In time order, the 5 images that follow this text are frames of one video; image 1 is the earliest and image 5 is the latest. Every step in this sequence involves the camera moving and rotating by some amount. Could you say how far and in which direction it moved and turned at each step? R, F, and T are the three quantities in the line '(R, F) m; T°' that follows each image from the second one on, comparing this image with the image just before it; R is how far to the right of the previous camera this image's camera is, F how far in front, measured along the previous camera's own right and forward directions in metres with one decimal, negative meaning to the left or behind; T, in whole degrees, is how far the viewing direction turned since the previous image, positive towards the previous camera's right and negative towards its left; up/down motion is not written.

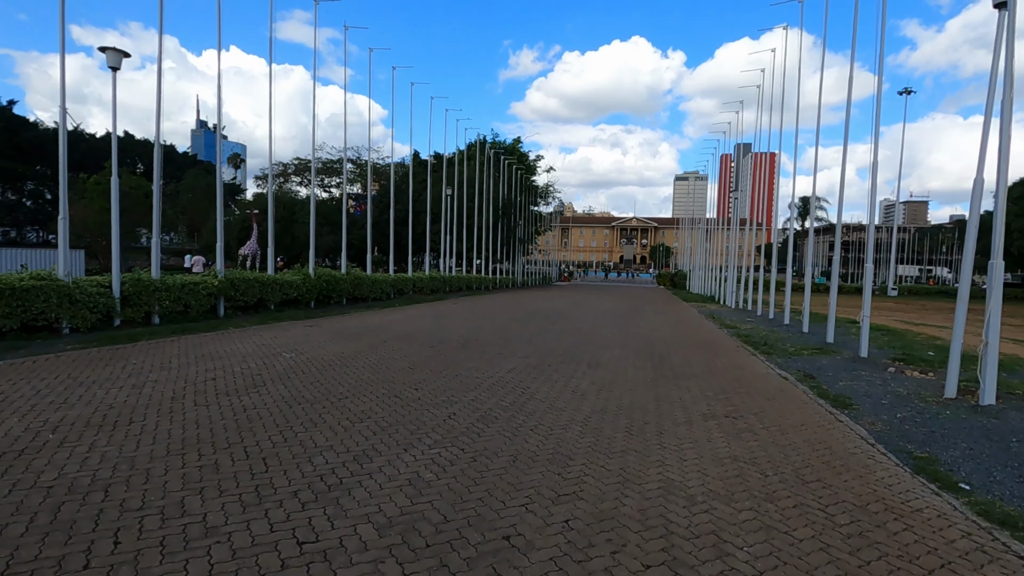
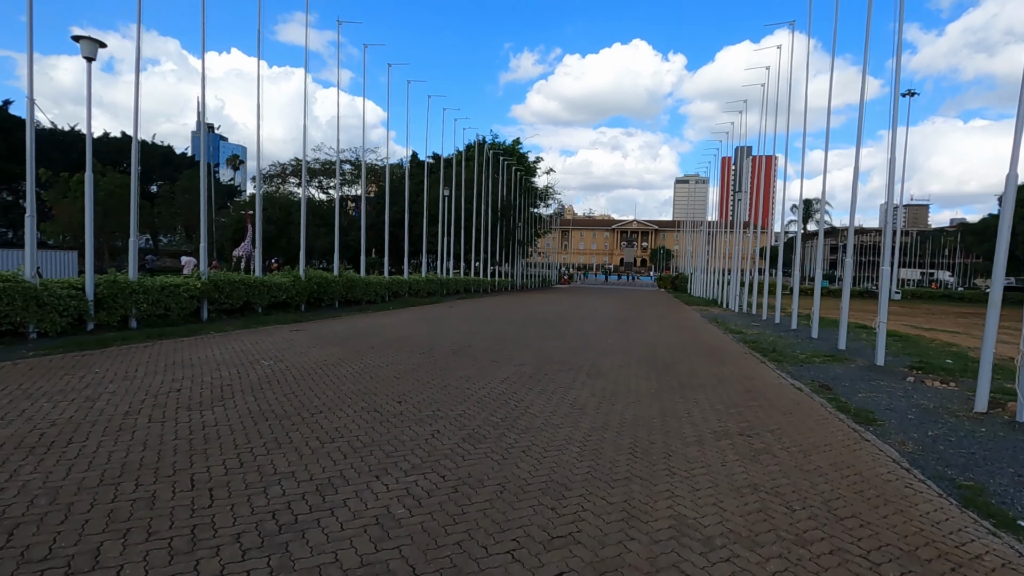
(+0.1, +0.7) m; 0°
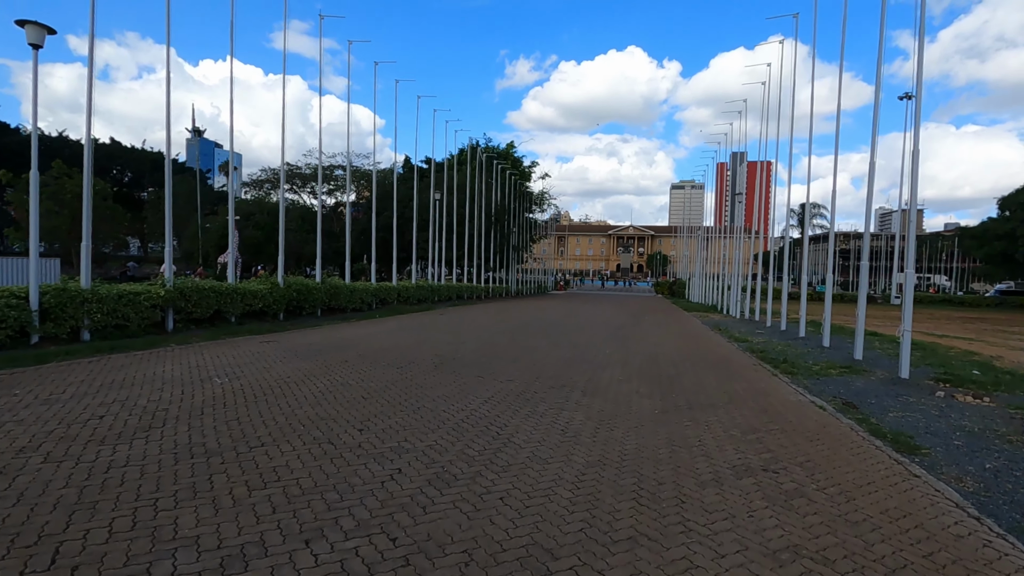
(+0.2, +1.1) m; 0°
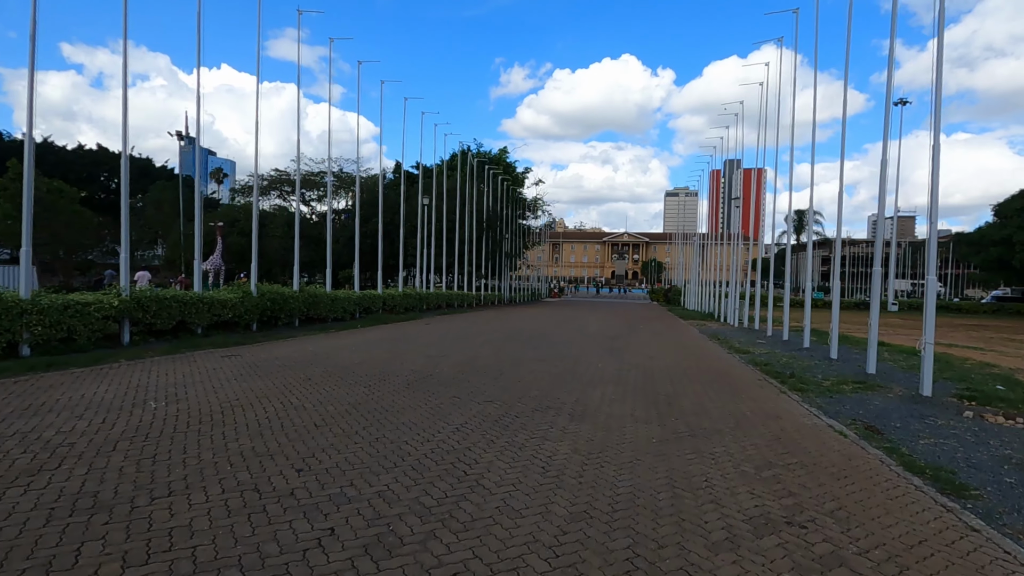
(+0.2, +1.1) m; 0°
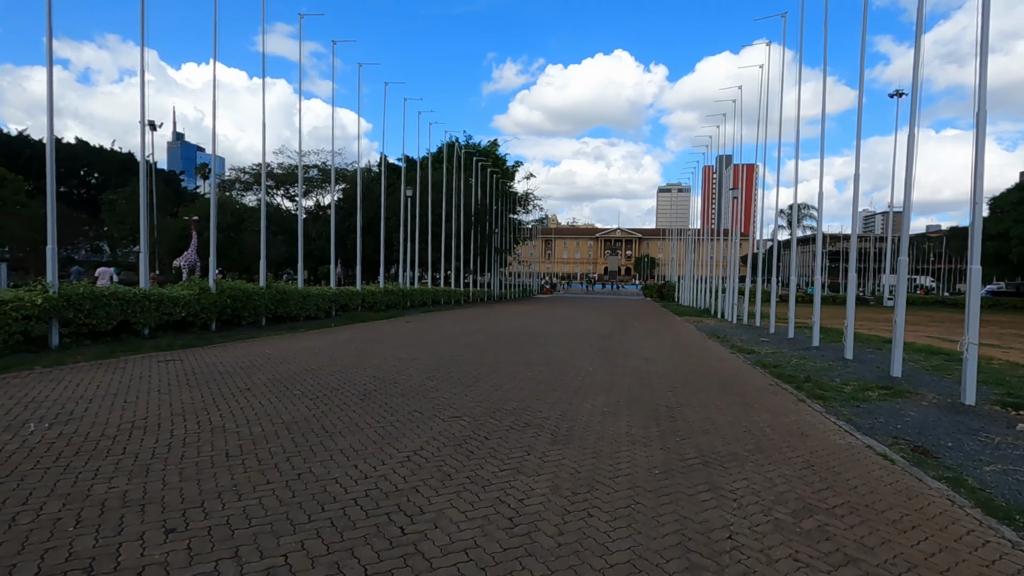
(+0.3, +1.5) m; +1°
